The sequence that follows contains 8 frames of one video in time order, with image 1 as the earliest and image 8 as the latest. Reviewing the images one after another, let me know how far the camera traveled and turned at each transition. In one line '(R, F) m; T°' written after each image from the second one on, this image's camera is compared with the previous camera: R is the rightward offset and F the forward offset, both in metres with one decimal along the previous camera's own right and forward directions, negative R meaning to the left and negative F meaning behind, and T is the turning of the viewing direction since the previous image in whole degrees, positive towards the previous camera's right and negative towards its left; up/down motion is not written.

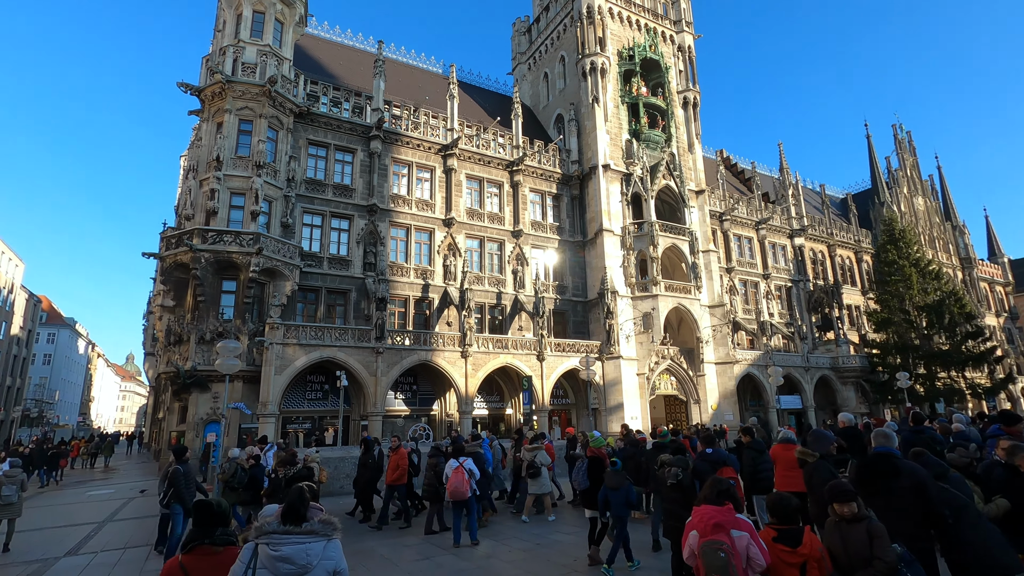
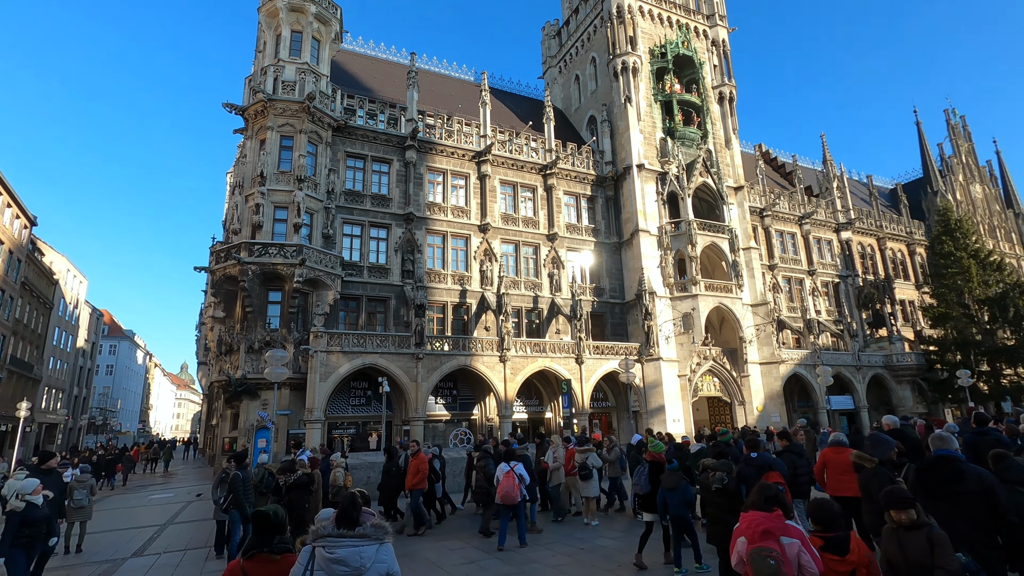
(+0.1, -0.1) m; -4°
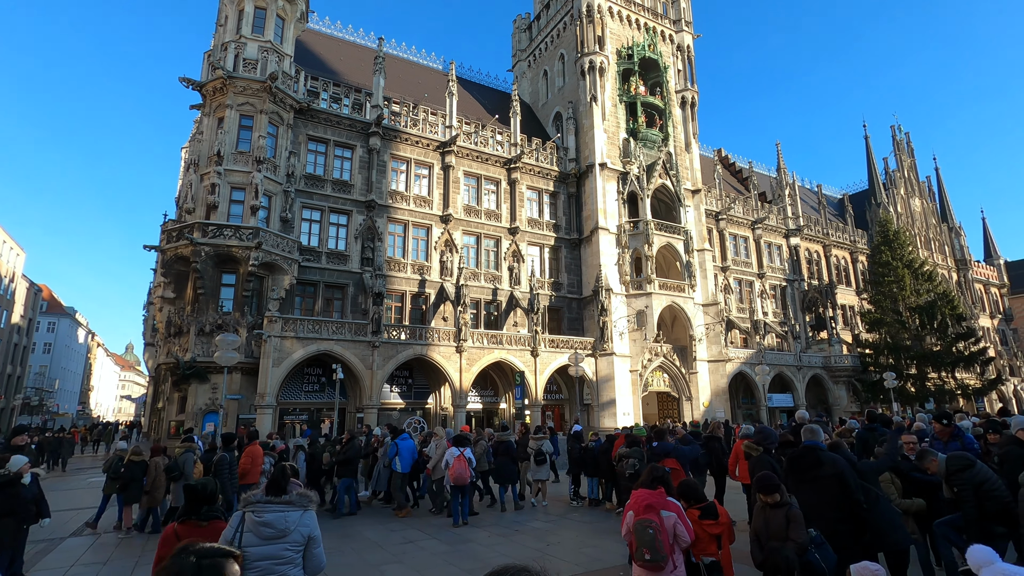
(+0.1, -0.3) m; +4°
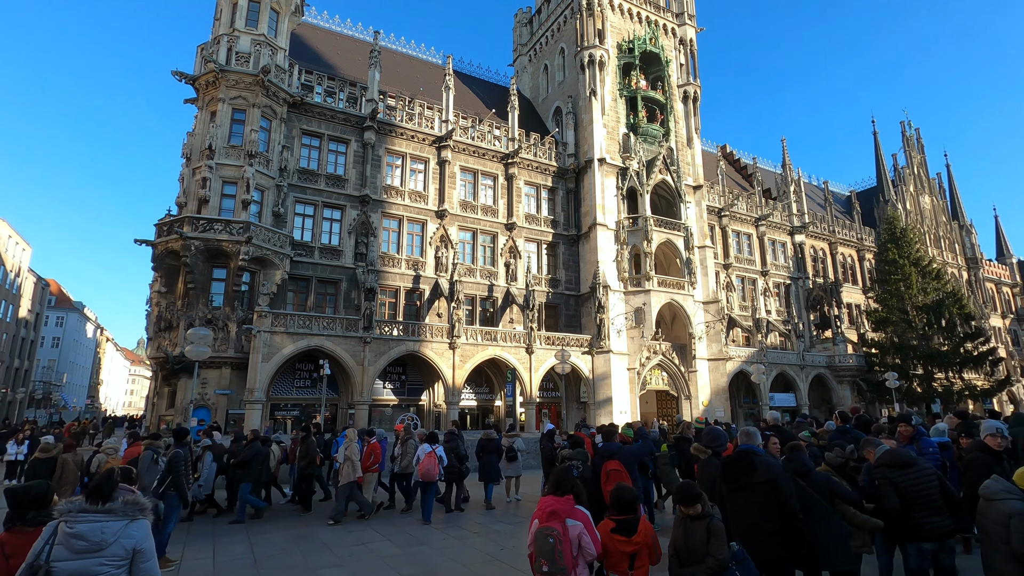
(+0.6, +0.3) m; -1°
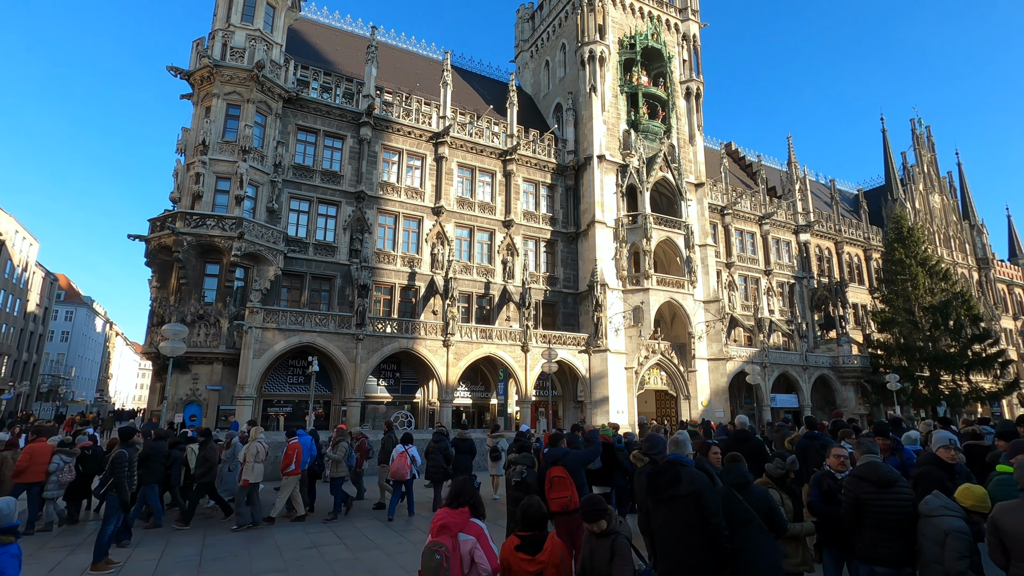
(+0.6, +0.2) m; -1°
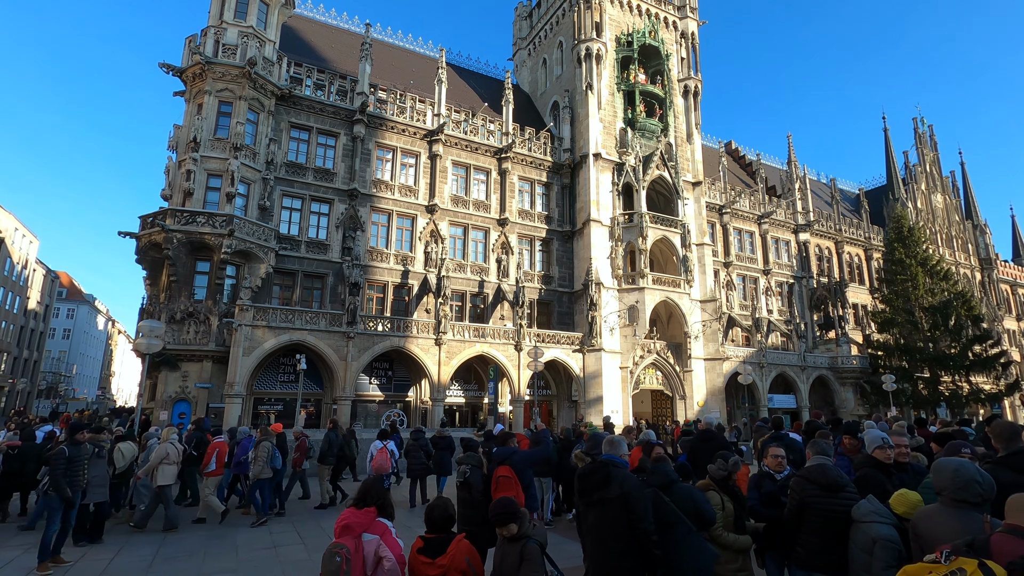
(+0.5, +0.1) m; 0°
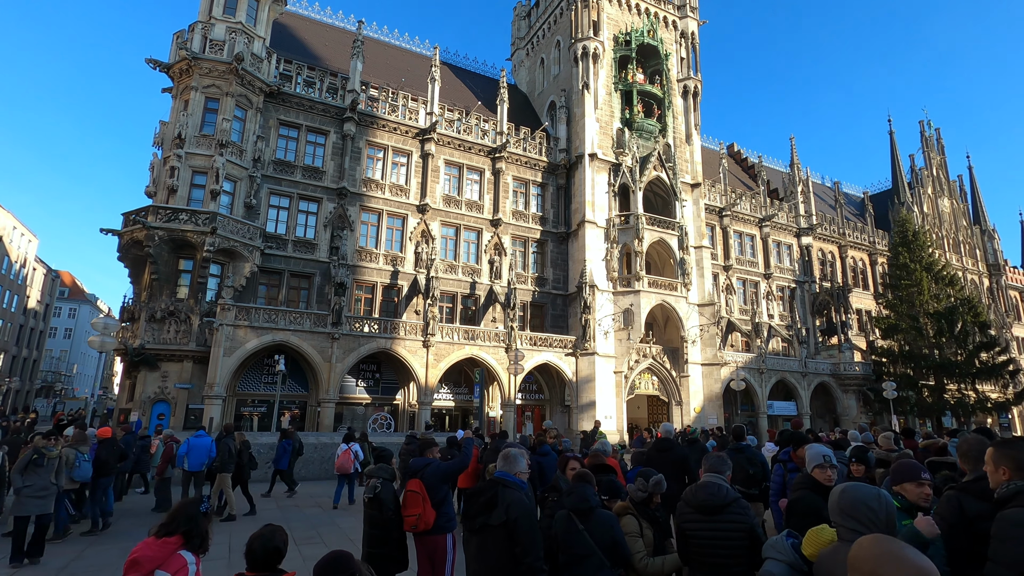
(+0.7, +0.5) m; -1°
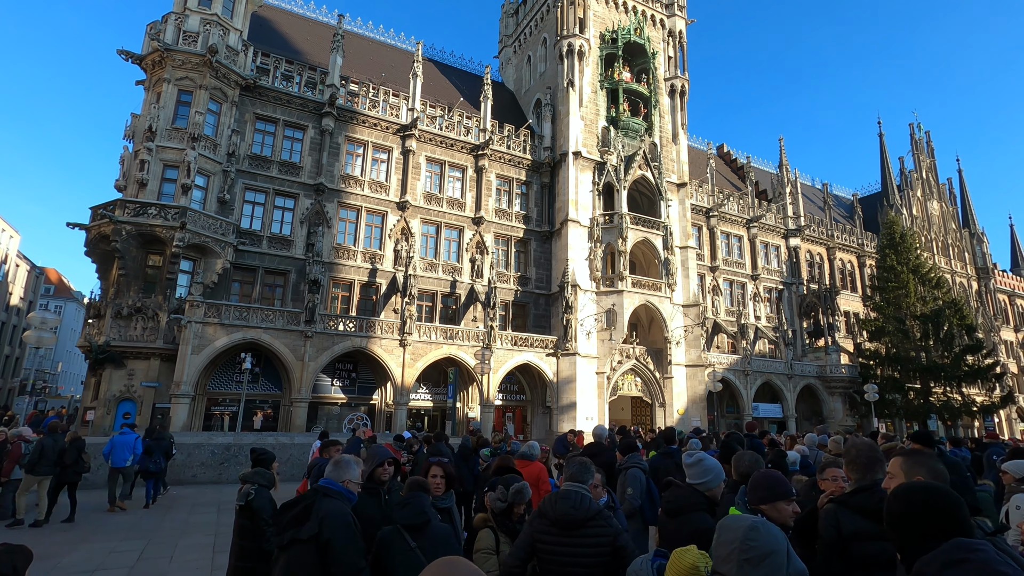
(+0.7, +0.4) m; 0°
